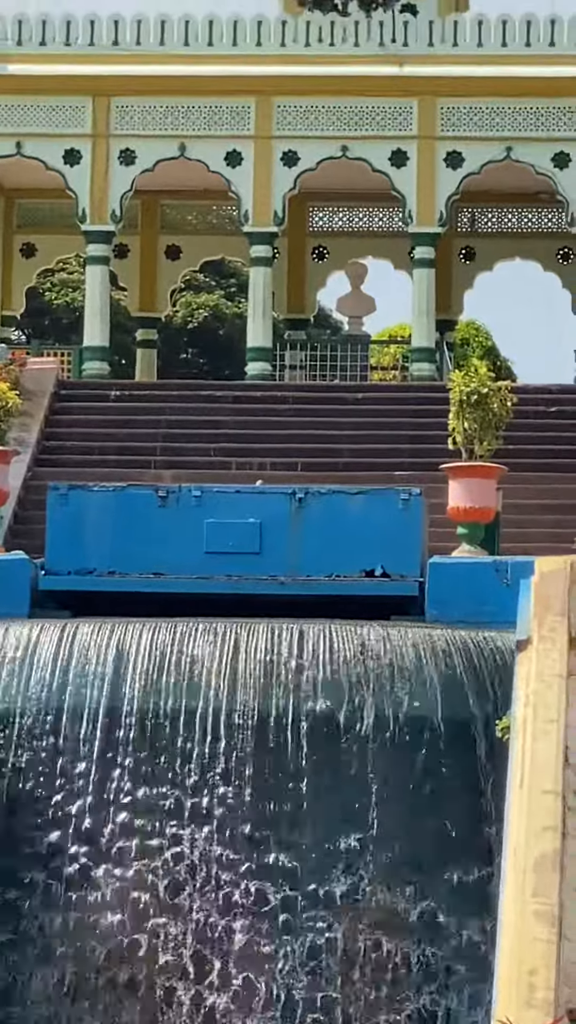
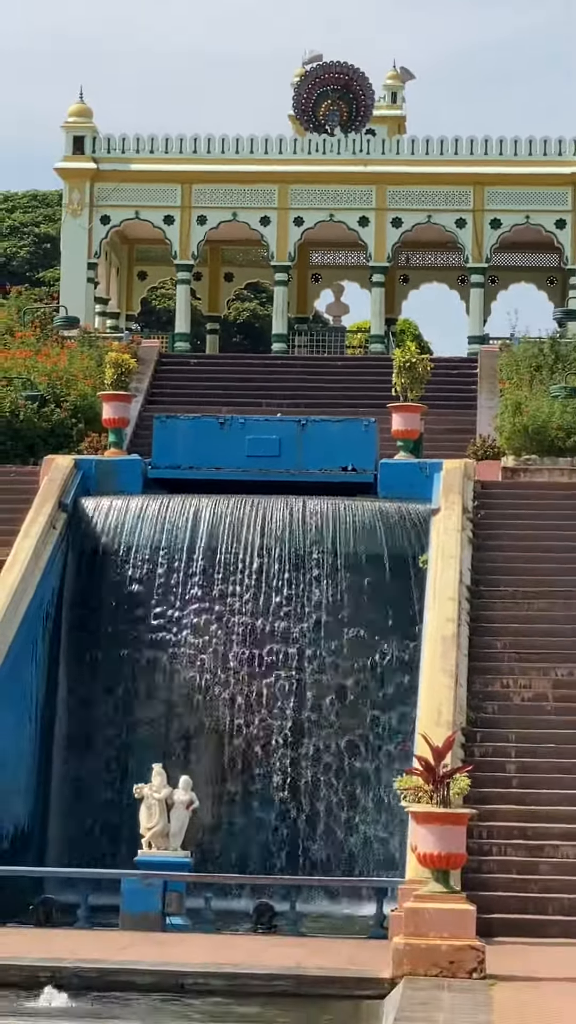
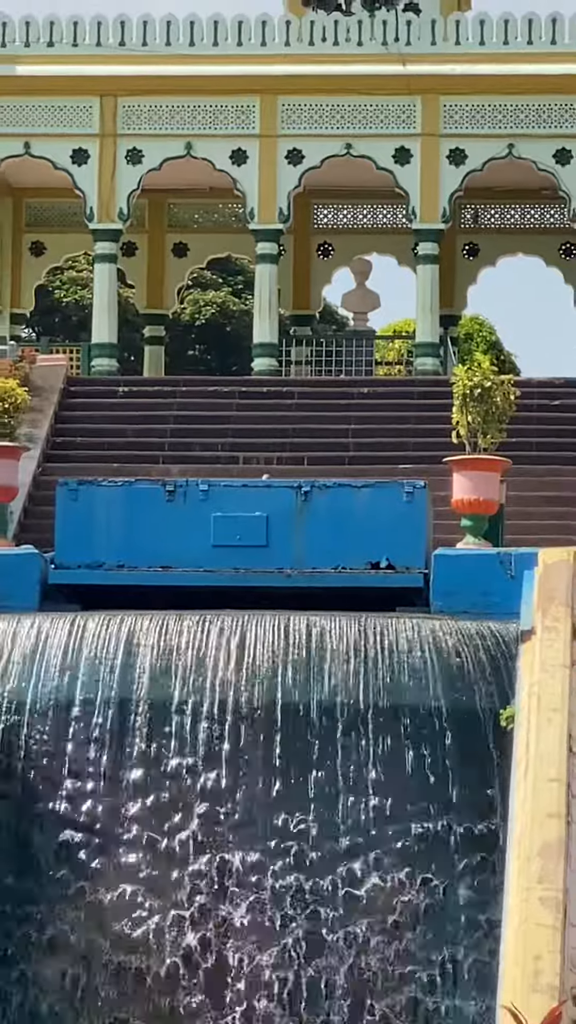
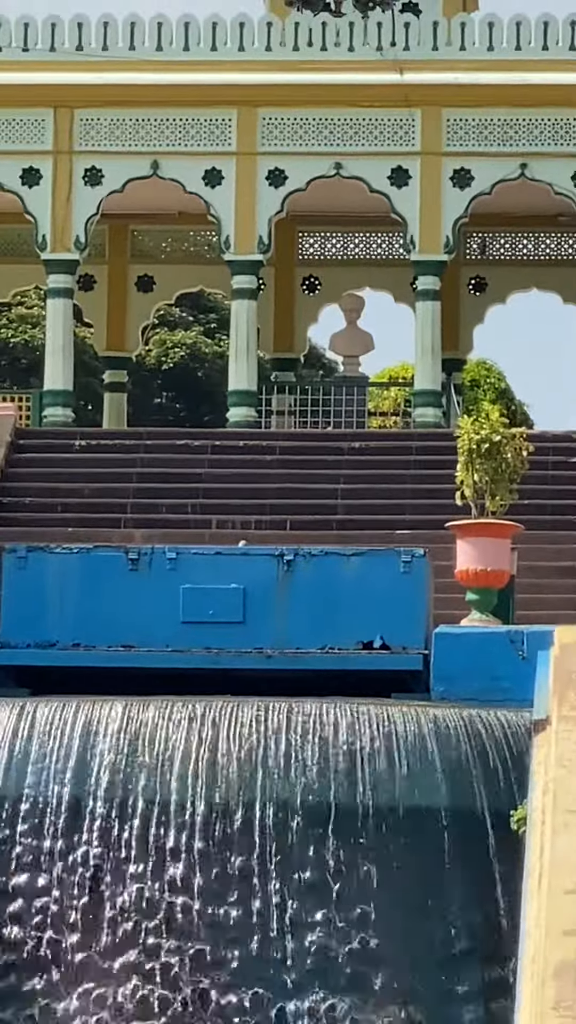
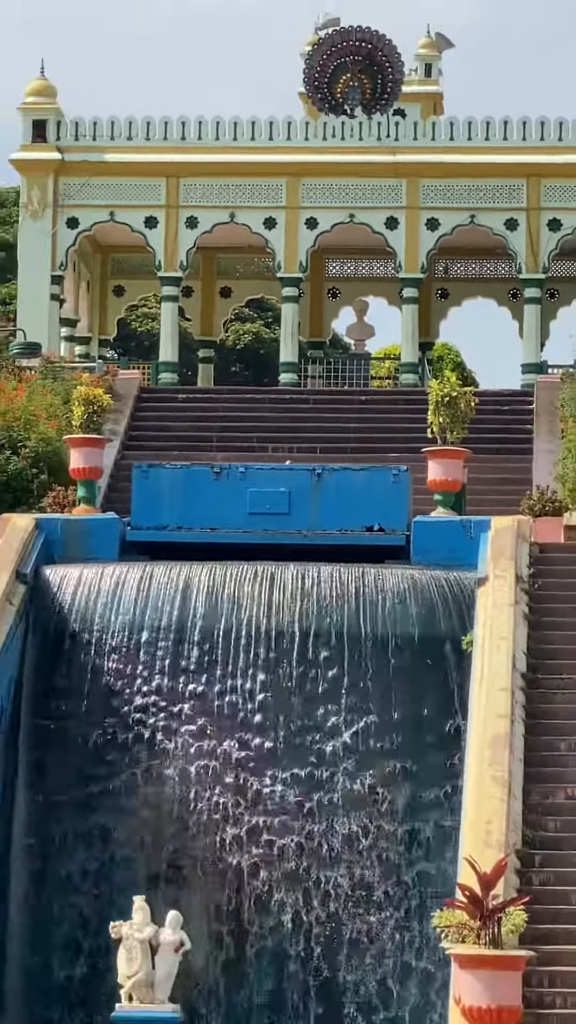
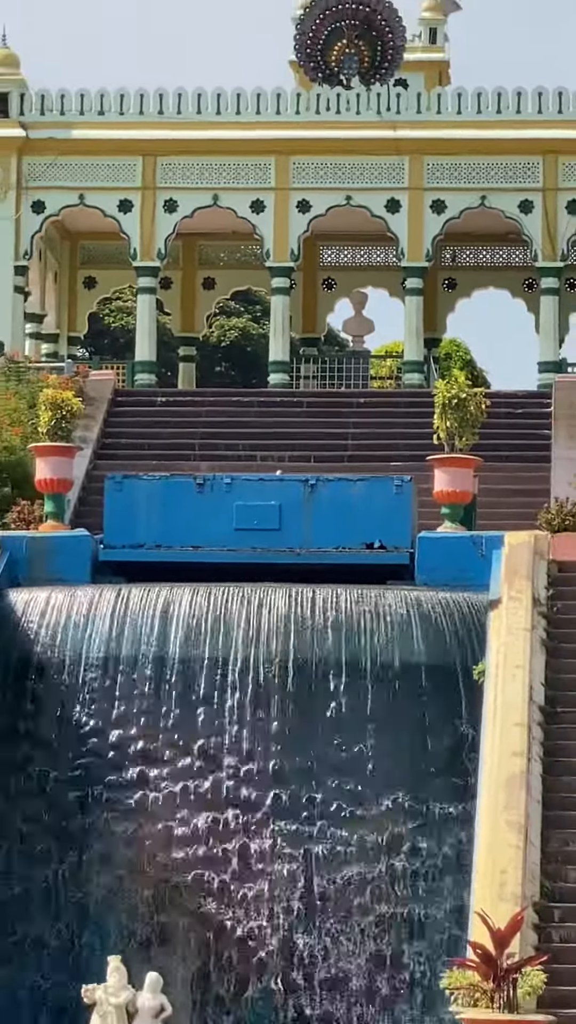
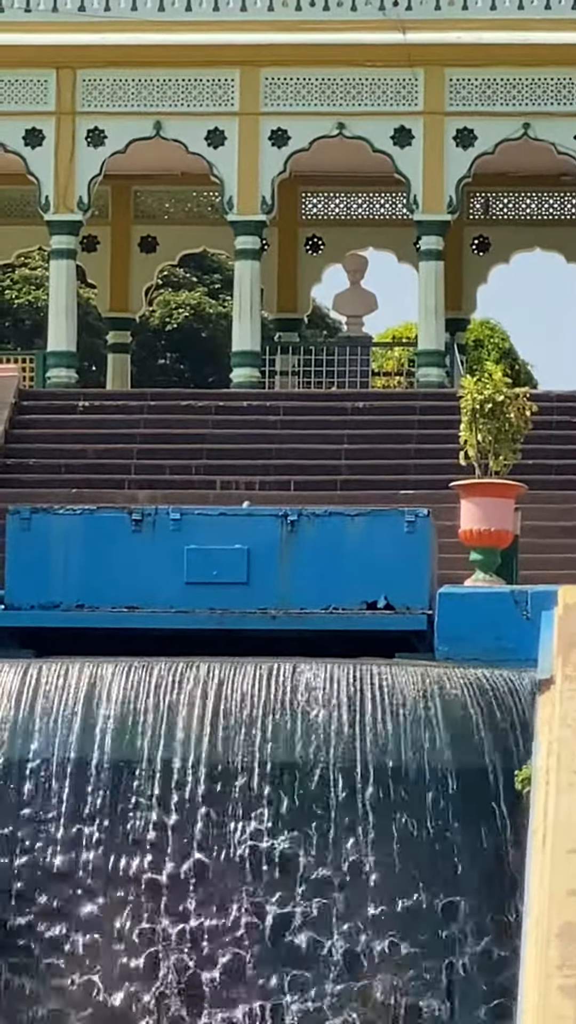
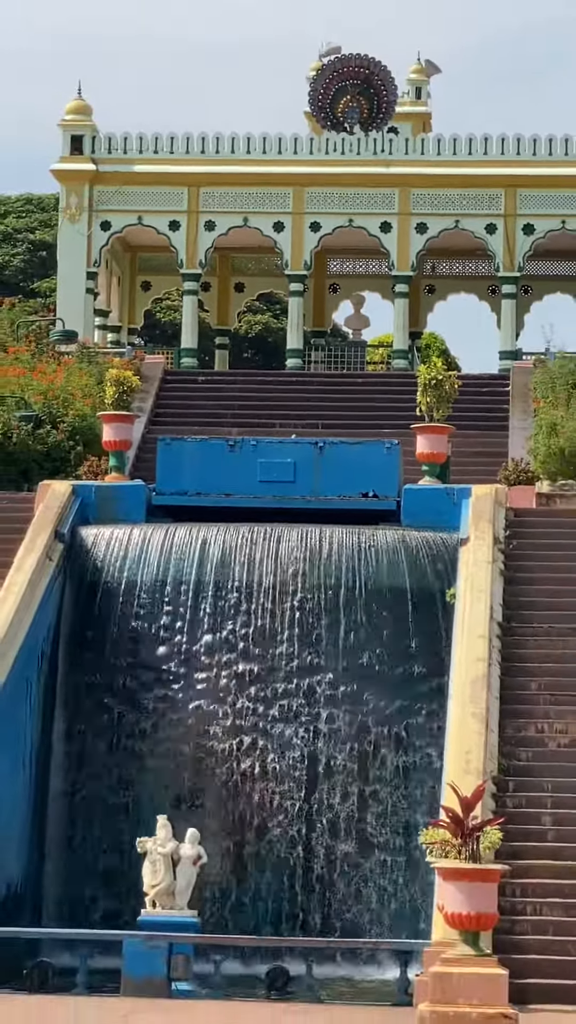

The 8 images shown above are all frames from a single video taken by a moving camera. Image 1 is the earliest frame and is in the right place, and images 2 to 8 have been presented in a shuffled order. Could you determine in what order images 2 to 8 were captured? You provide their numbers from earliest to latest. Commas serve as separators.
4, 7, 3, 6, 5, 8, 2
